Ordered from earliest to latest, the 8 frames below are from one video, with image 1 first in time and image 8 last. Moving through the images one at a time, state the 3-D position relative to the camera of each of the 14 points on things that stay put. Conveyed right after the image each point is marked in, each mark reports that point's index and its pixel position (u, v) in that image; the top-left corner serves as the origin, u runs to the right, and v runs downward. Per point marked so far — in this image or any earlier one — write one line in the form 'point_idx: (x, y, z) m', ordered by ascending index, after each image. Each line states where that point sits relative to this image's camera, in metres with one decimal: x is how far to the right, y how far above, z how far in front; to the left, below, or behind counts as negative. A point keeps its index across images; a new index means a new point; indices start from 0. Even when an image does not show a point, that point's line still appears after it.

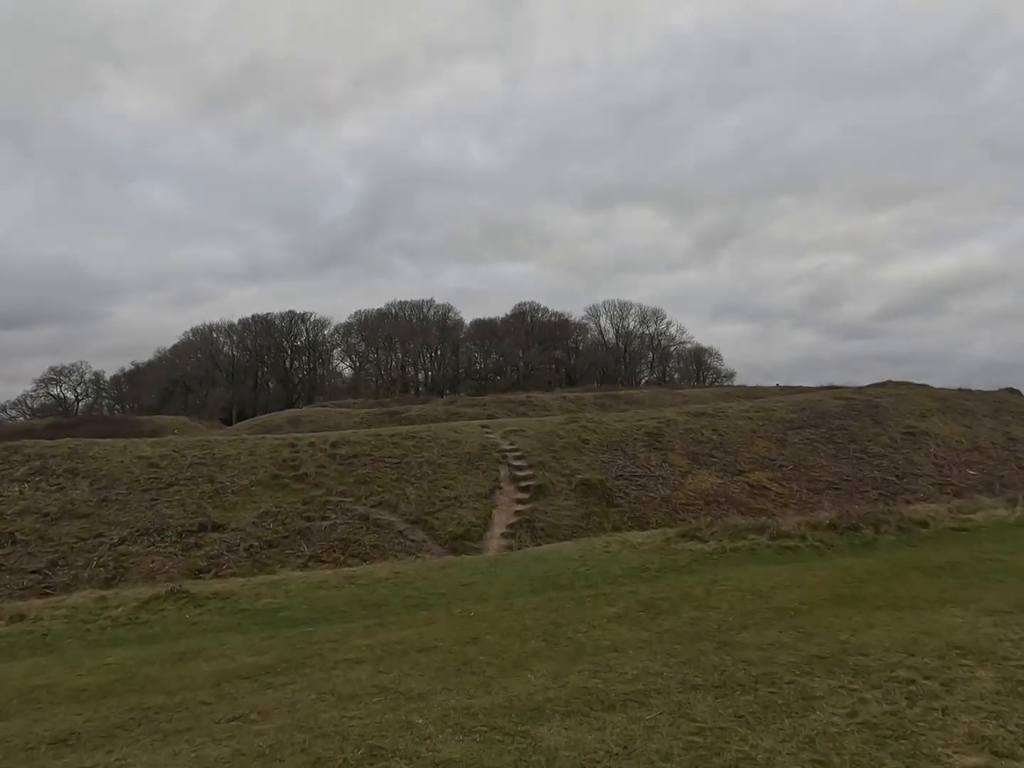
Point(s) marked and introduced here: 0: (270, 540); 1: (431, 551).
0: (-6.6, -4.3, +19.7) m
1: (-1.8, -4.6, +19.3) m
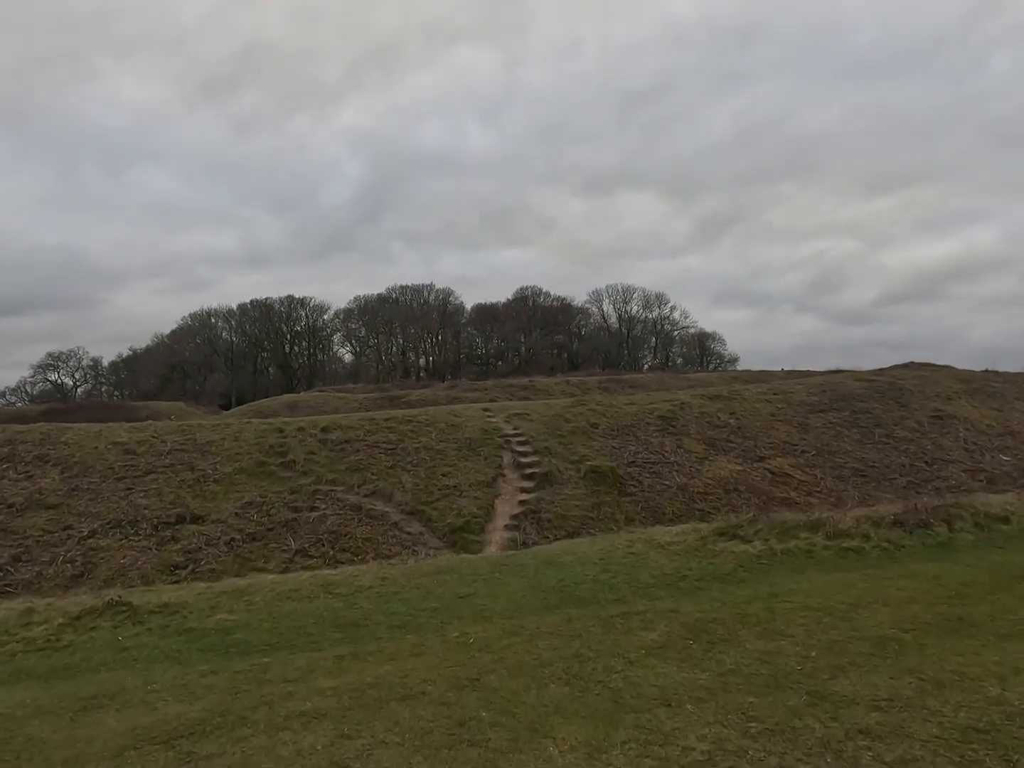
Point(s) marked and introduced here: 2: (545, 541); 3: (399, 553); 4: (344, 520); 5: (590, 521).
0: (-6.5, -3.8, +18.1) m
1: (-1.7, -4.1, +17.7) m
2: (+0.8, -4.0, +18.0) m
3: (-2.7, -4.1, +17.4) m
4: (-4.3, -3.5, +18.5) m
5: (+2.0, -3.6, +18.9) m
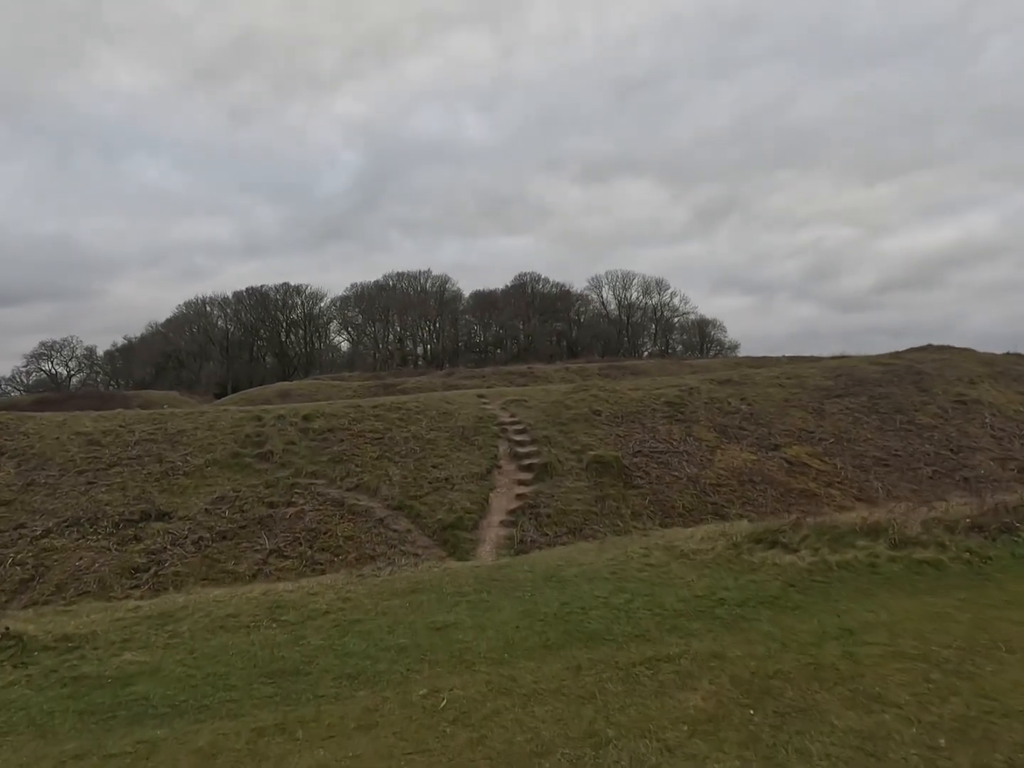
0: (-6.6, -3.4, +16.5) m
1: (-1.8, -3.7, +16.1) m
2: (+0.7, -3.6, +16.4) m
3: (-2.8, -3.8, +15.8) m
4: (-4.4, -3.2, +16.9) m
5: (+1.9, -3.2, +17.3) m
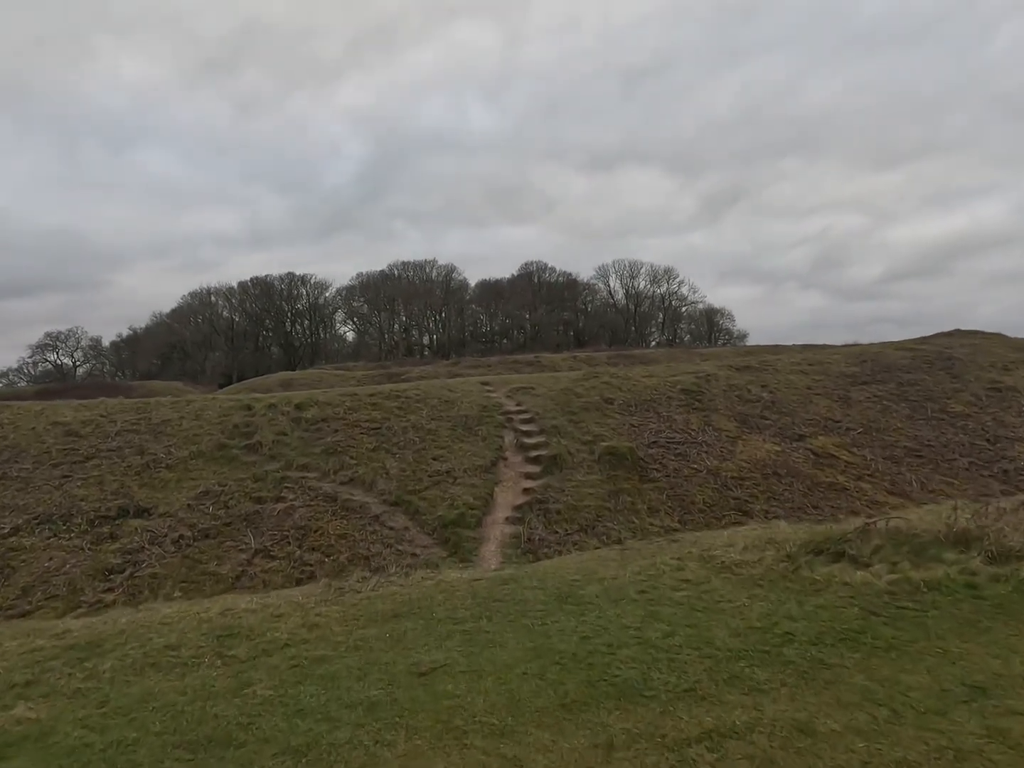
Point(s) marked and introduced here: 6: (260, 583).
0: (-6.5, -3.1, +15.2) m
1: (-1.6, -3.4, +14.8) m
2: (+0.9, -3.3, +15.1) m
3: (-2.7, -3.5, +14.5) m
4: (-4.3, -2.8, +15.7) m
5: (+2.1, -2.9, +16.0) m
6: (-4.9, -3.8, +13.8) m
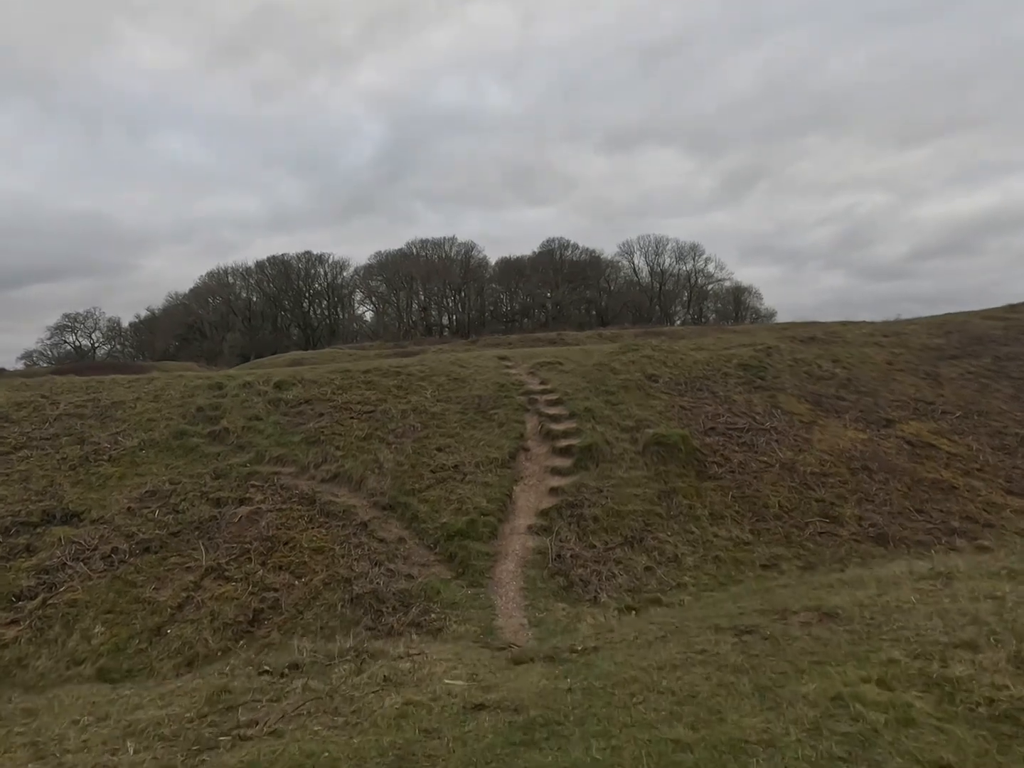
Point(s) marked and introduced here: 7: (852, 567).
0: (-6.1, -2.6, +12.0) m
1: (-1.2, -2.9, +11.4) m
2: (+1.3, -2.8, +11.7) m
3: (-2.3, -3.0, +11.2) m
4: (-3.9, -2.4, +12.3) m
5: (+2.5, -2.4, +12.5) m
6: (-4.5, -3.4, +10.6) m
7: (+5.5, -3.0, +11.7) m
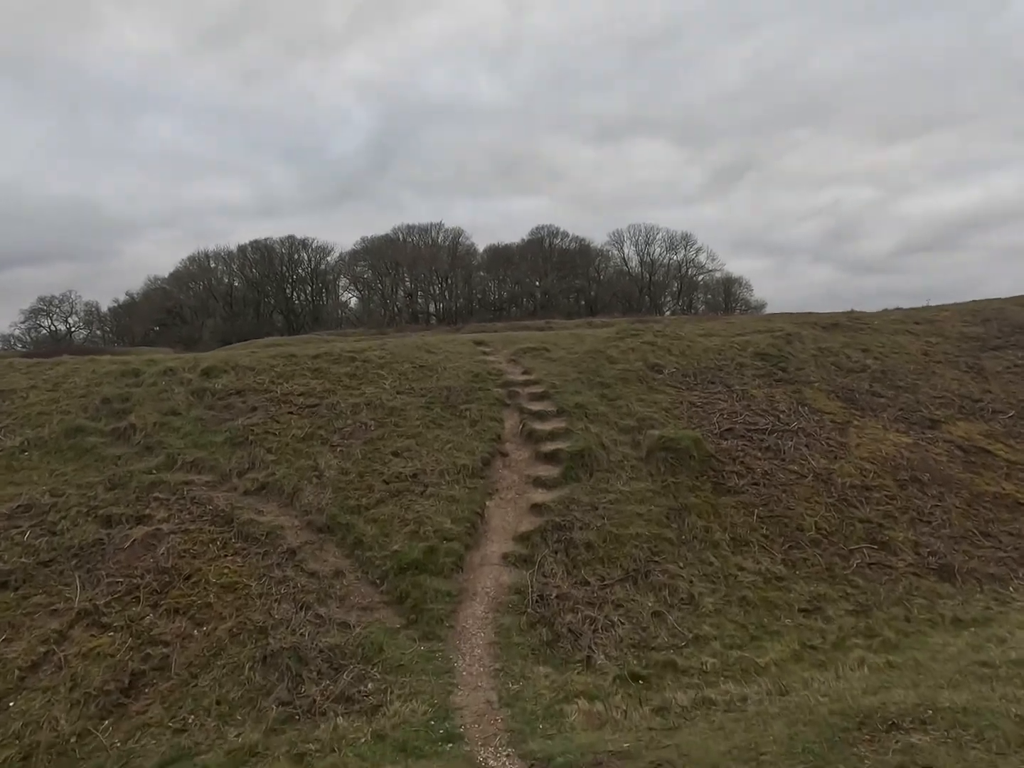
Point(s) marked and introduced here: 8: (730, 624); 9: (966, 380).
0: (-6.5, -2.4, +9.2) m
1: (-1.6, -2.8, +8.7) m
2: (+0.9, -2.7, +9.0) m
3: (-2.7, -2.9, +8.5) m
4: (-4.3, -2.2, +9.6) m
5: (+2.1, -2.3, +9.8) m
6: (-4.9, -3.2, +7.9) m
7: (+5.1, -2.9, +9.1) m
8: (+2.7, -2.9, +8.7) m
9: (+10.2, +0.1, +16.1) m
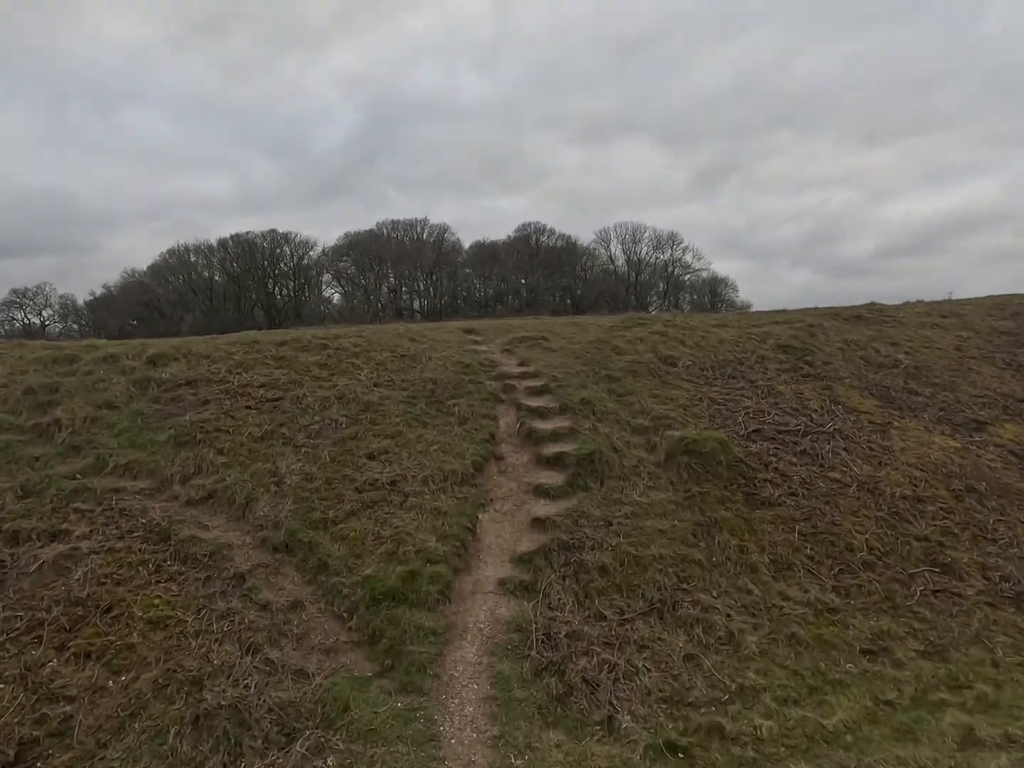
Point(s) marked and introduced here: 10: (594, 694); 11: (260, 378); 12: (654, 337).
0: (-6.5, -2.2, +7.4) m
1: (-1.6, -2.7, +7.0) m
2: (+0.9, -2.6, +7.3) m
3: (-2.7, -2.7, +6.7) m
4: (-4.3, -2.0, +7.8) m
5: (+2.1, -2.2, +8.2) m
6: (-4.9, -3.1, +6.0) m
7: (+5.1, -2.8, +7.5) m
8: (+2.7, -2.8, +7.1) m
9: (+10.1, +0.2, +14.6) m
10: (+0.8, -2.9, +6.6) m
11: (-4.0, +0.1, +11.4) m
12: (+2.7, +0.9, +14.0) m
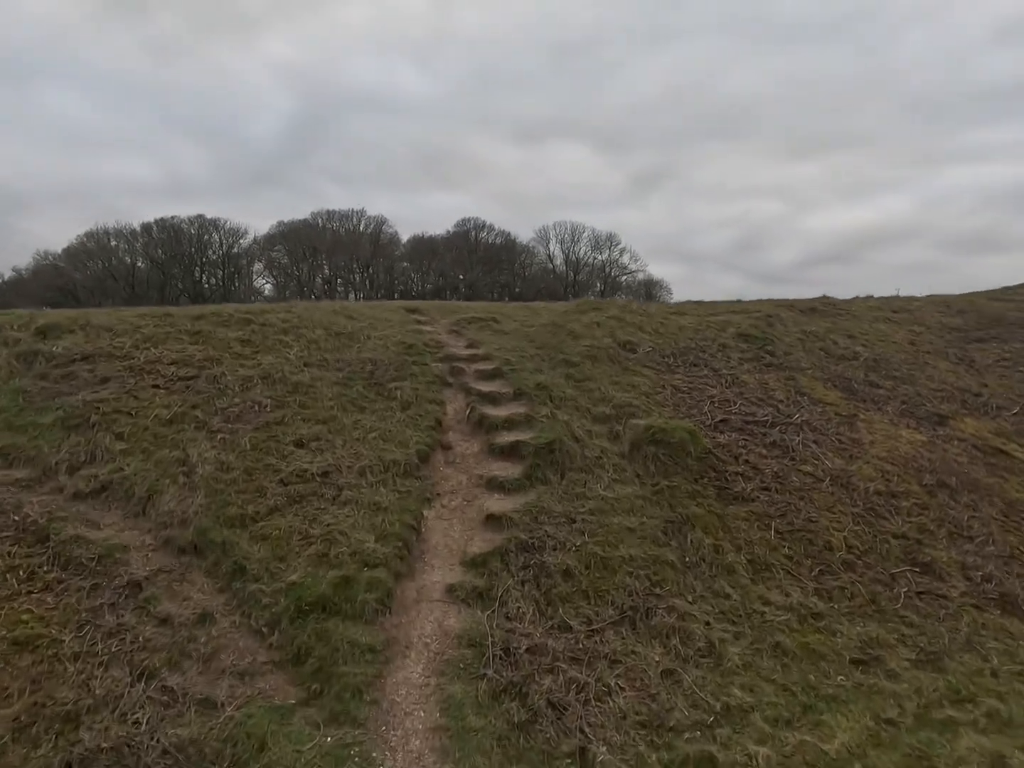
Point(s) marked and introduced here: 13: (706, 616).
0: (-6.9, -1.9, +5.7) m
1: (-2.0, -2.4, +5.8) m
2: (+0.5, -2.3, +6.3) m
3: (-3.0, -2.4, +5.4) m
4: (-4.7, -1.7, +6.3) m
5: (+1.6, -1.9, +7.3) m
6: (-5.2, -2.8, +4.5) m
7: (+4.7, -2.7, +6.9) m
8: (+2.3, -2.6, +6.3) m
9: (+9.0, +0.3, +14.4) m
10: (+0.4, -2.6, +5.6) m
11: (-4.7, +0.4, +10.0) m
12: (+1.8, +1.1, +13.2) m
13: (+1.9, -2.2, +7.0) m
